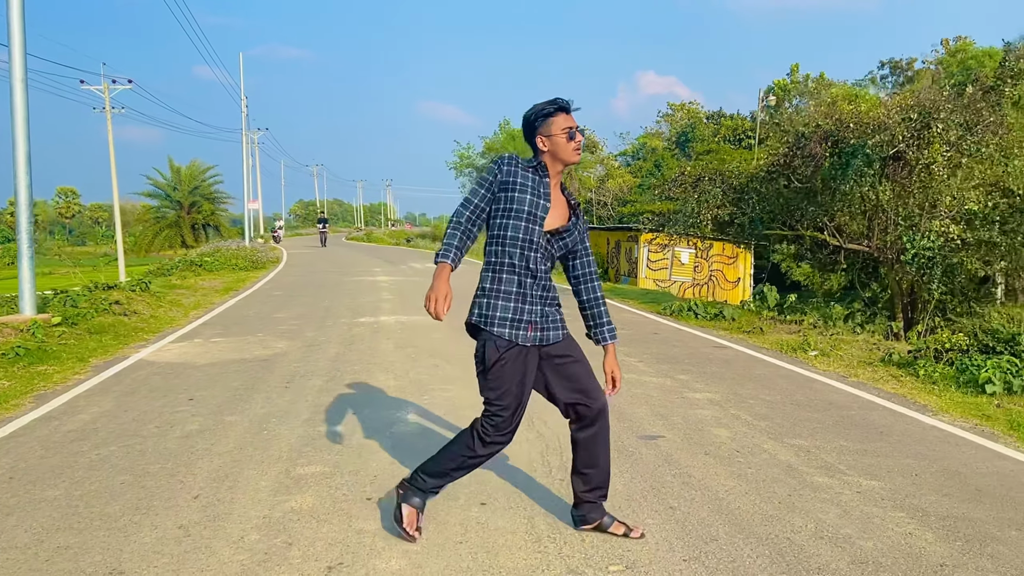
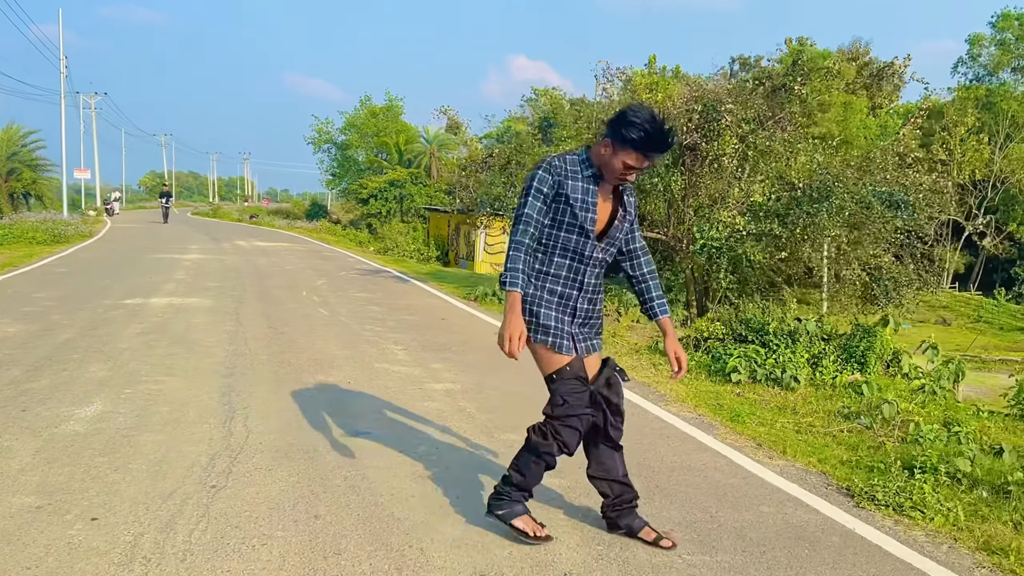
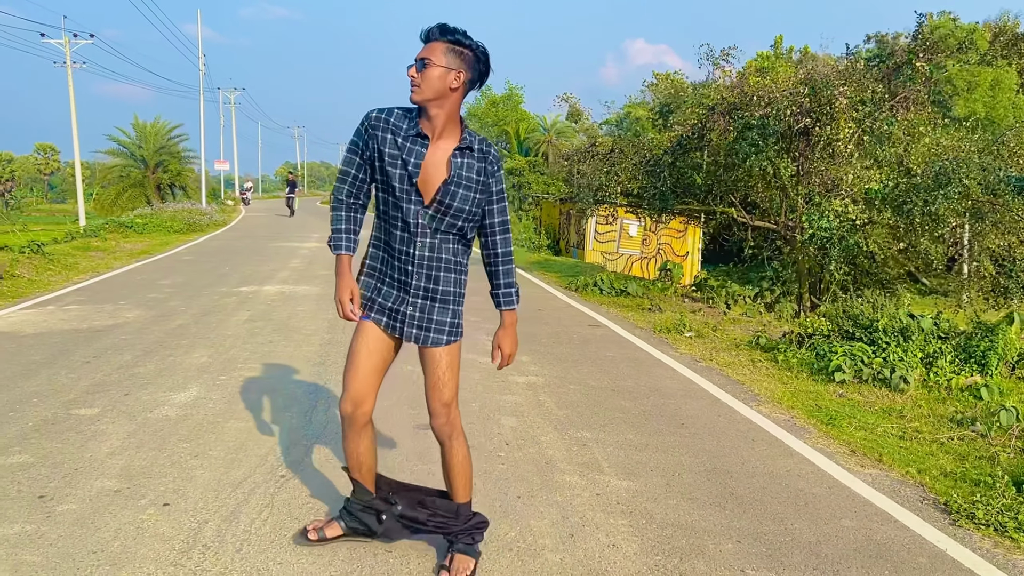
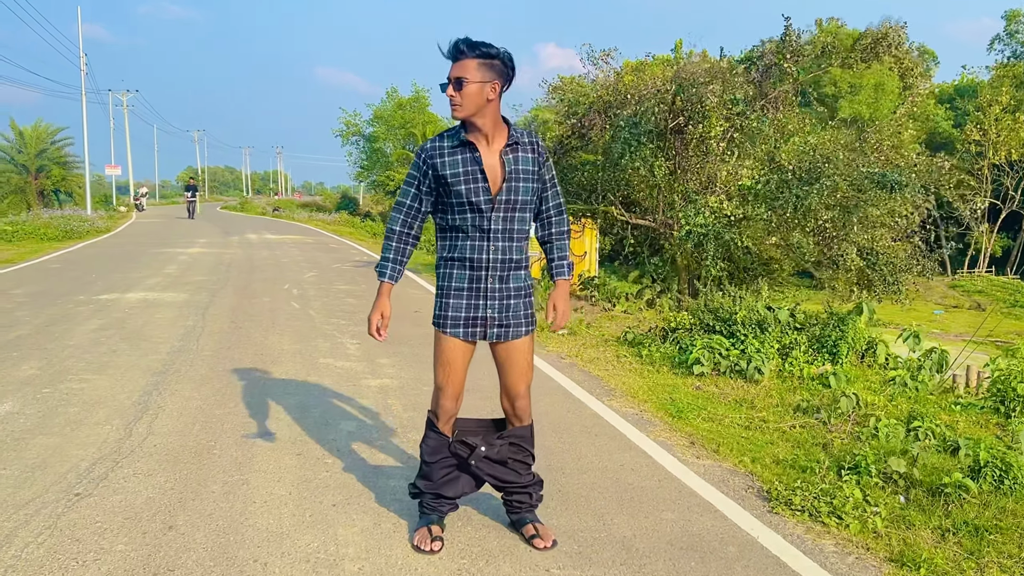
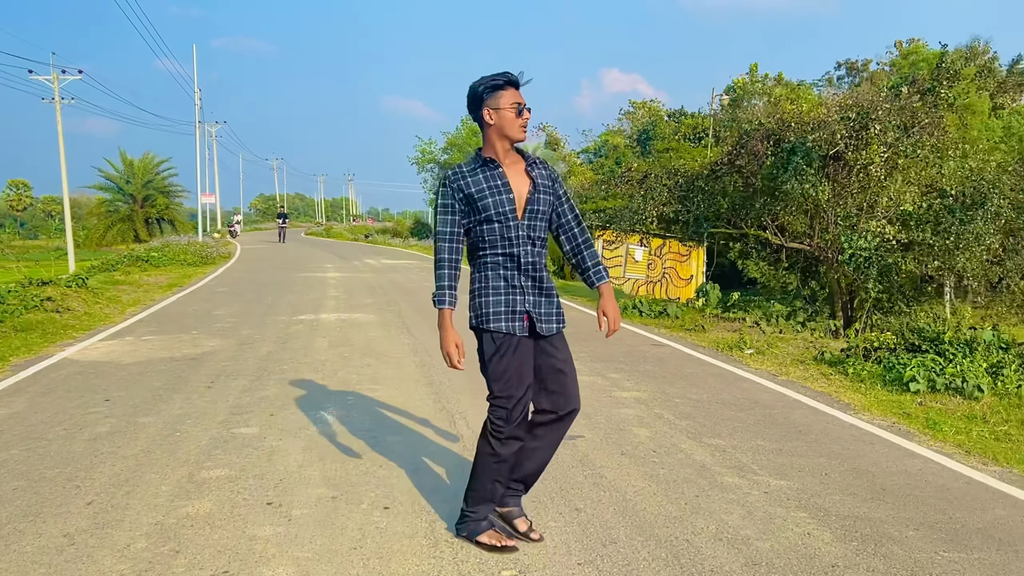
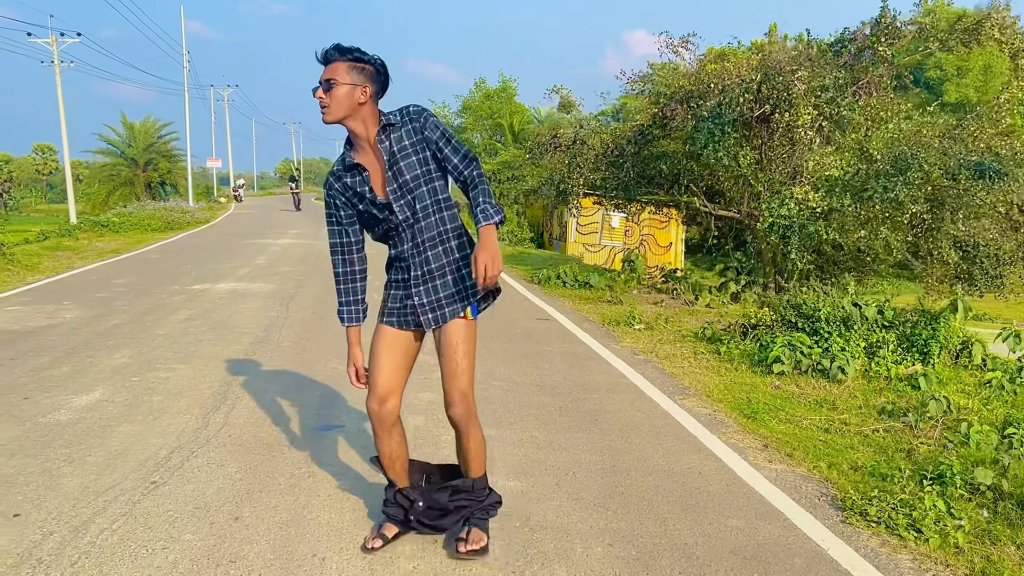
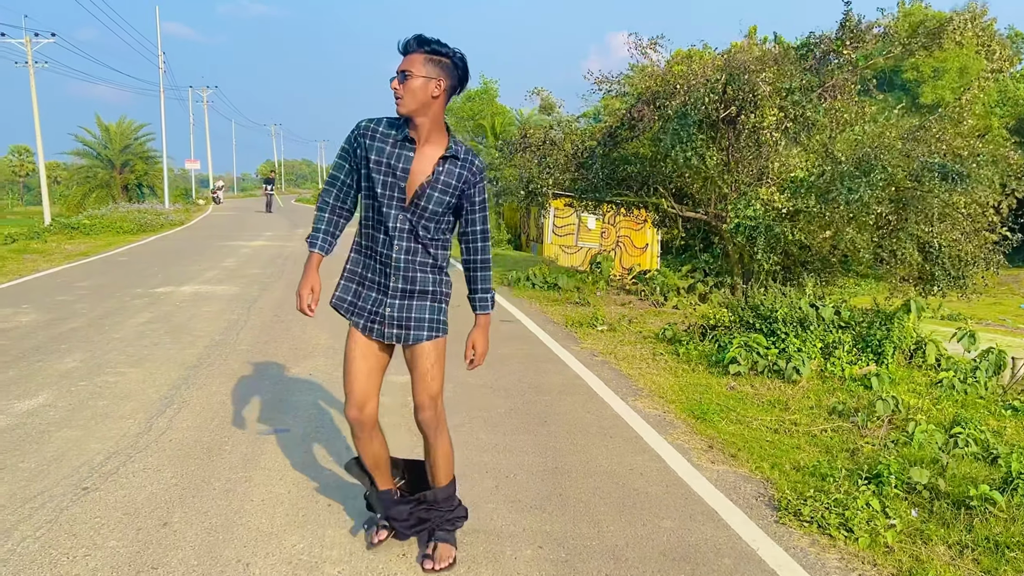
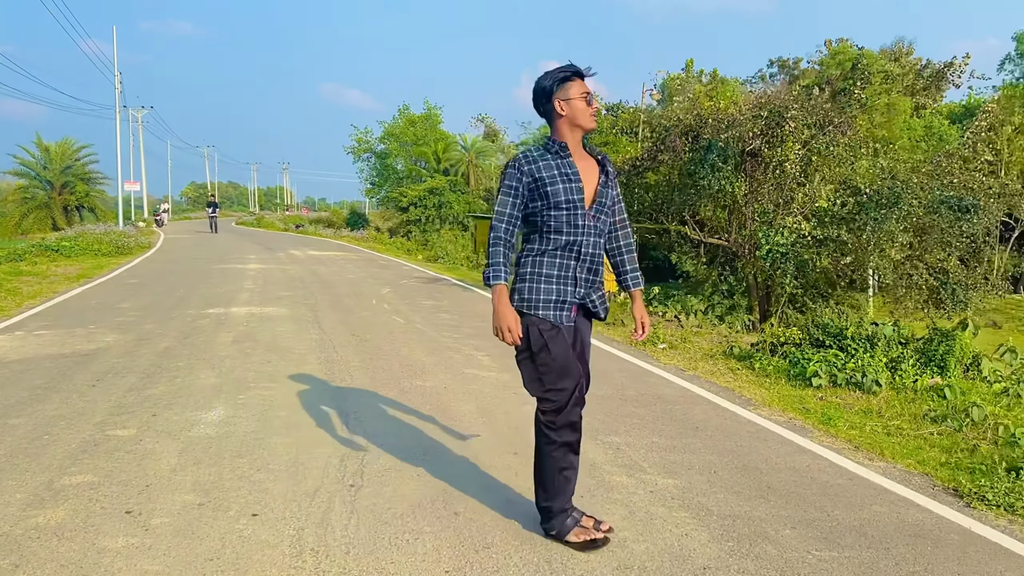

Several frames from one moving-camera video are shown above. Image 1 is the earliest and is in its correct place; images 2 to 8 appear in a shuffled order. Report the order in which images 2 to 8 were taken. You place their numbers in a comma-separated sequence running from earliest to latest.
5, 8, 2, 4, 7, 6, 3
